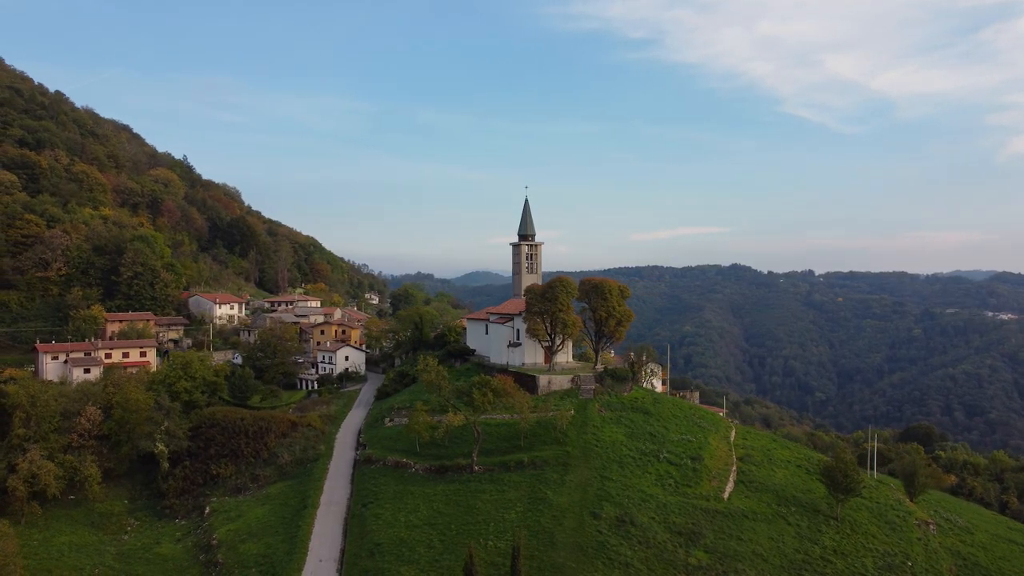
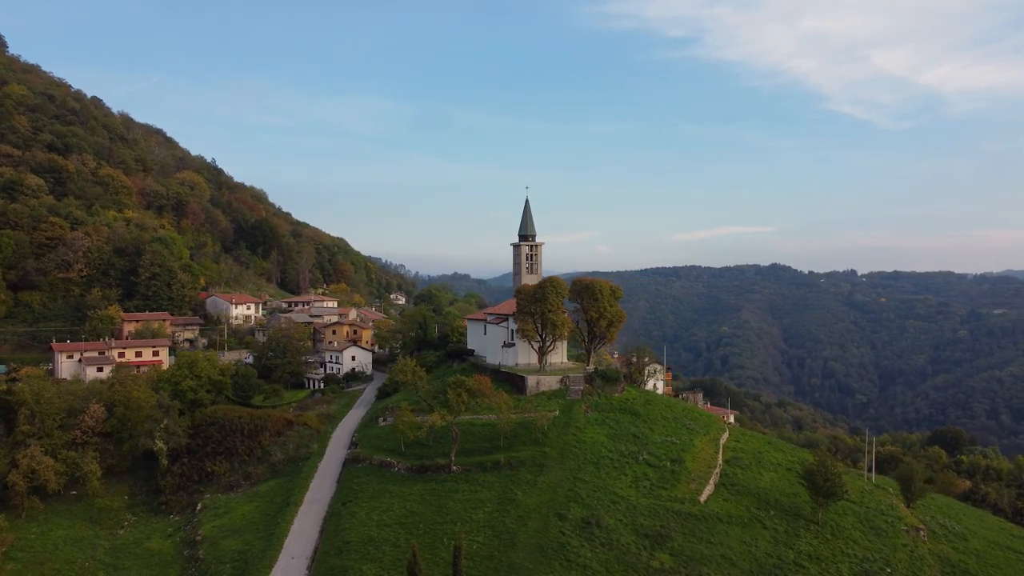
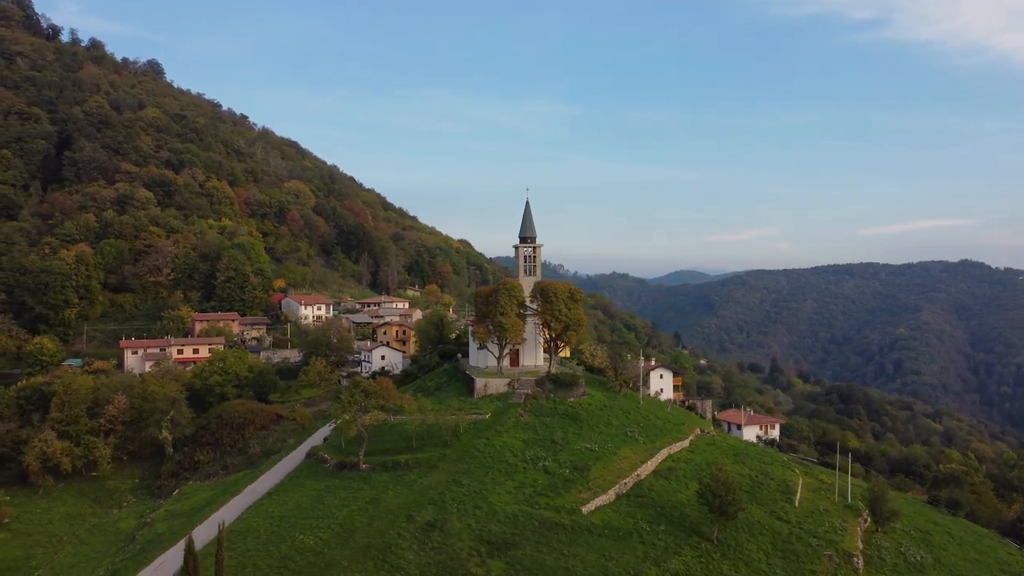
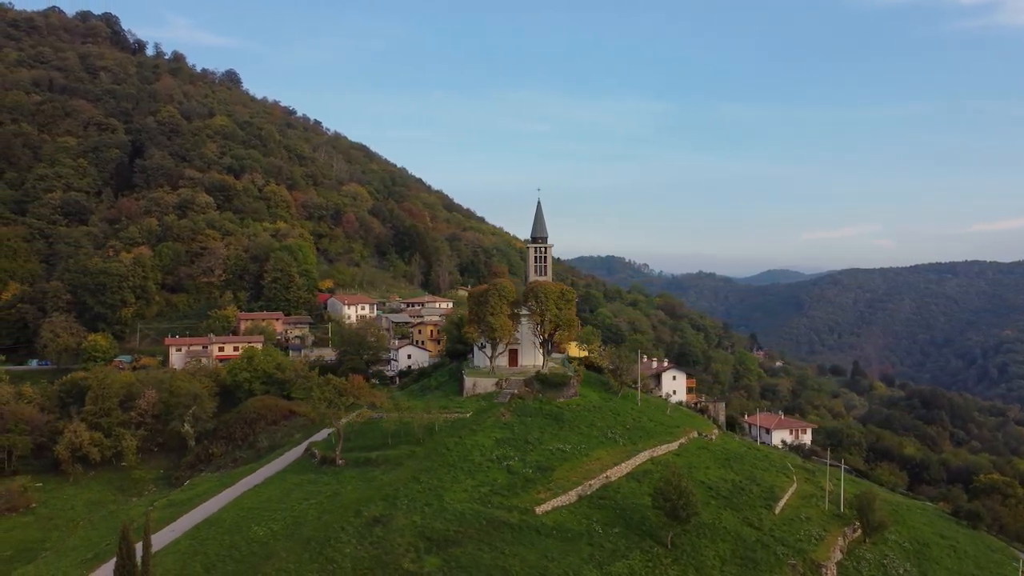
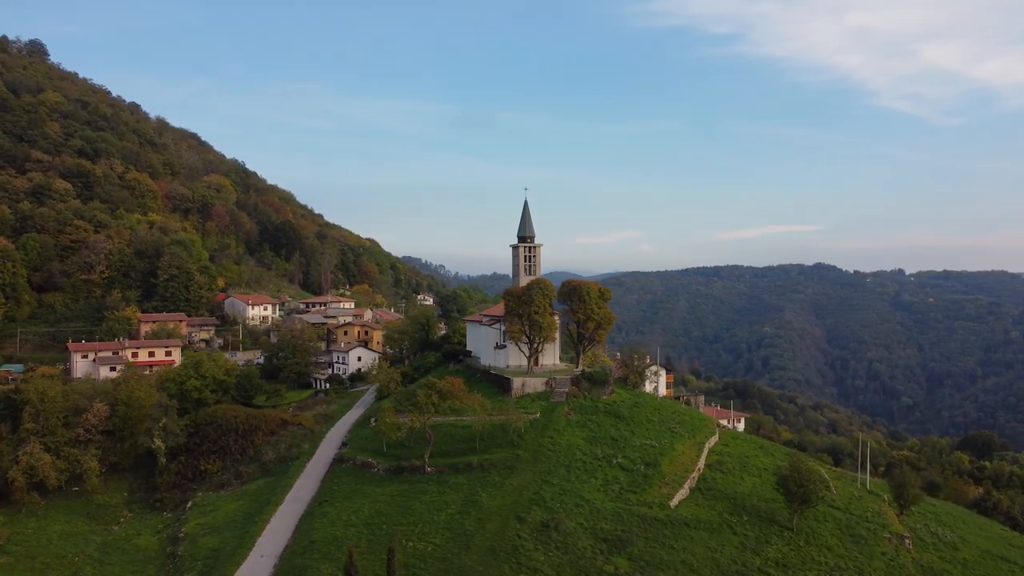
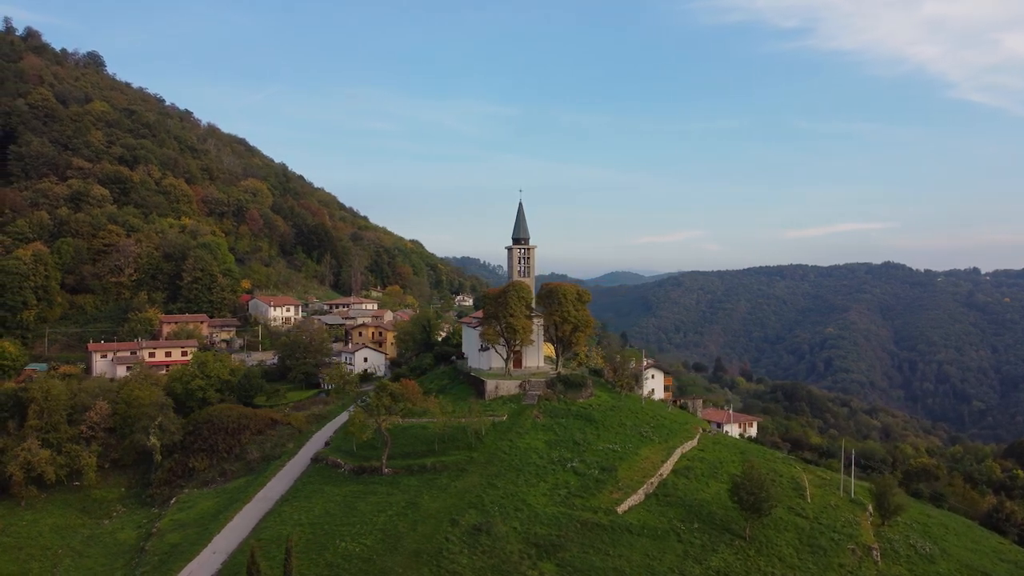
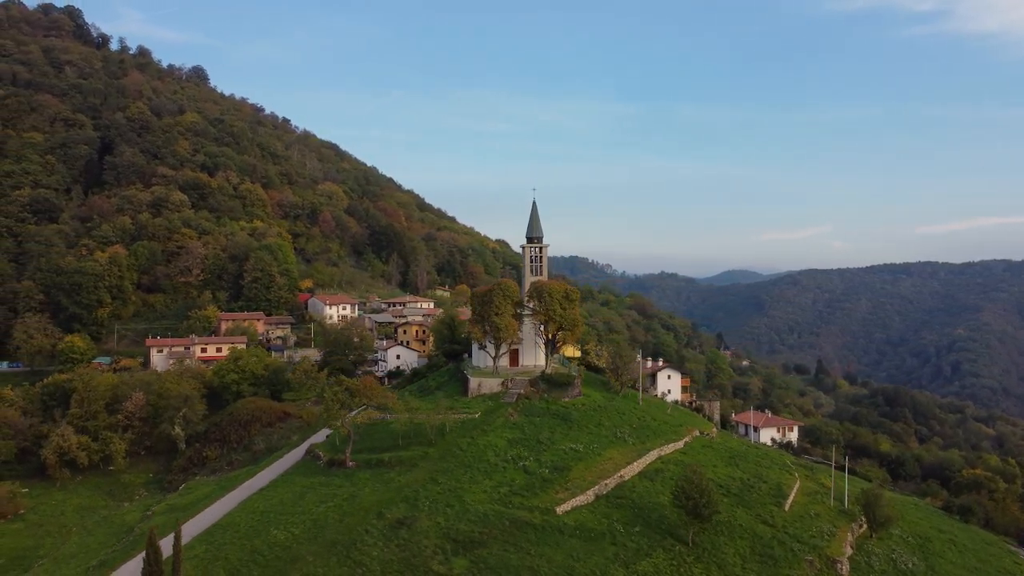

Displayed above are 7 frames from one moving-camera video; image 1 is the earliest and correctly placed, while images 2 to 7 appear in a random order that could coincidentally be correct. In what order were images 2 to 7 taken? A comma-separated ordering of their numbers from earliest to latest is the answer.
2, 5, 6, 3, 7, 4
